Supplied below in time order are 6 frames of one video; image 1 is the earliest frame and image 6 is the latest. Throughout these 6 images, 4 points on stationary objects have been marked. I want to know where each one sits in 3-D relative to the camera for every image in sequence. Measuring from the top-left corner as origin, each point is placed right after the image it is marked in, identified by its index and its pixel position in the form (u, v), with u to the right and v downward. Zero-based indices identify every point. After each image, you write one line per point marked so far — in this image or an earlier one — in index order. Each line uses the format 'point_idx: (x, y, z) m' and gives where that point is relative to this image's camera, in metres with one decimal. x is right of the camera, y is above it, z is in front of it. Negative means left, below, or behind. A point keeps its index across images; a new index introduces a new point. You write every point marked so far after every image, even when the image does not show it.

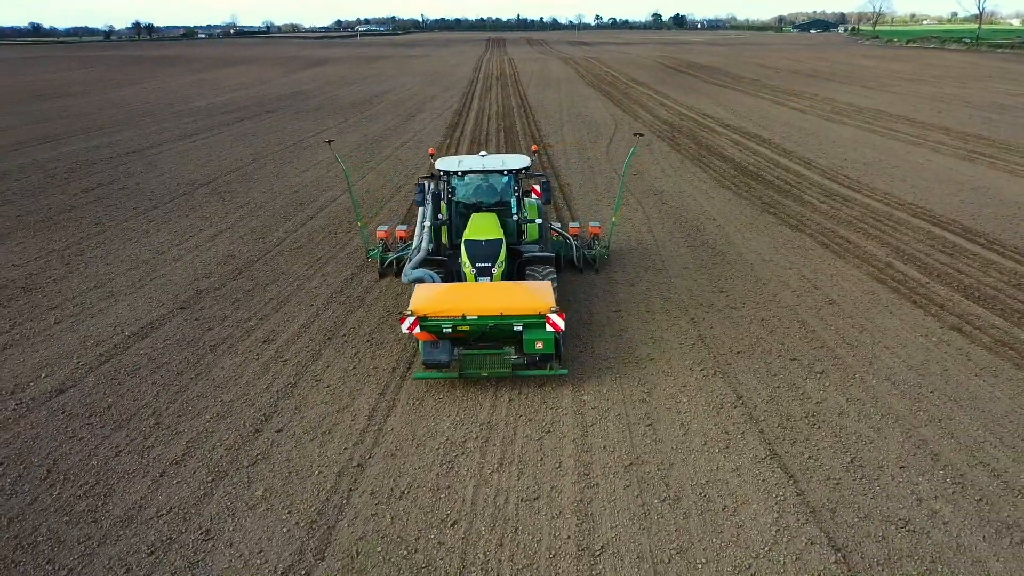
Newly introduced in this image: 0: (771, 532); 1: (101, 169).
0: (+1.7, -1.6, +5.3) m
1: (-10.0, +2.9, +19.9) m
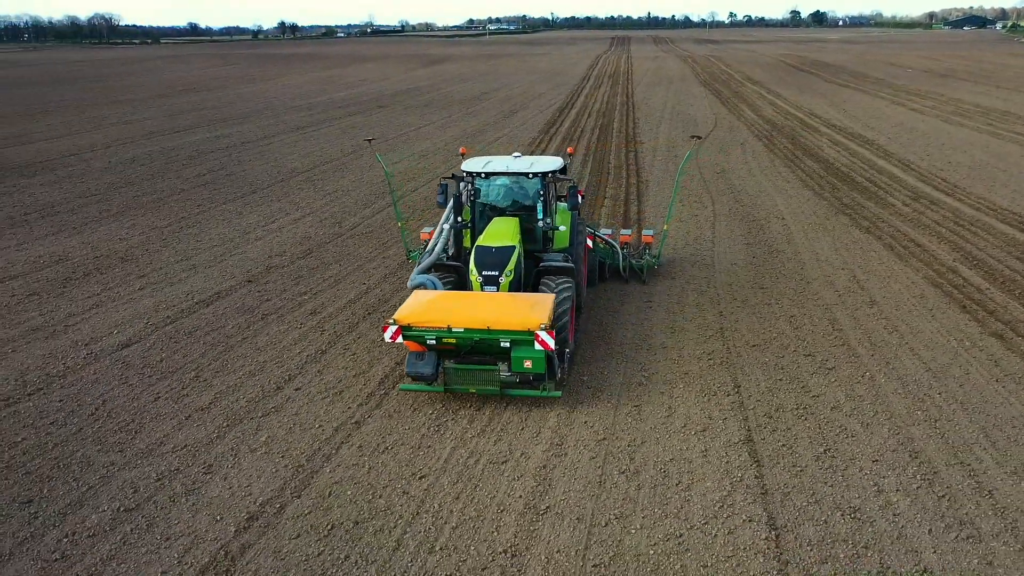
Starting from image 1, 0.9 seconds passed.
0: (+1.4, -1.5, +5.5) m
1: (-7.8, +3.5, +21.6) m
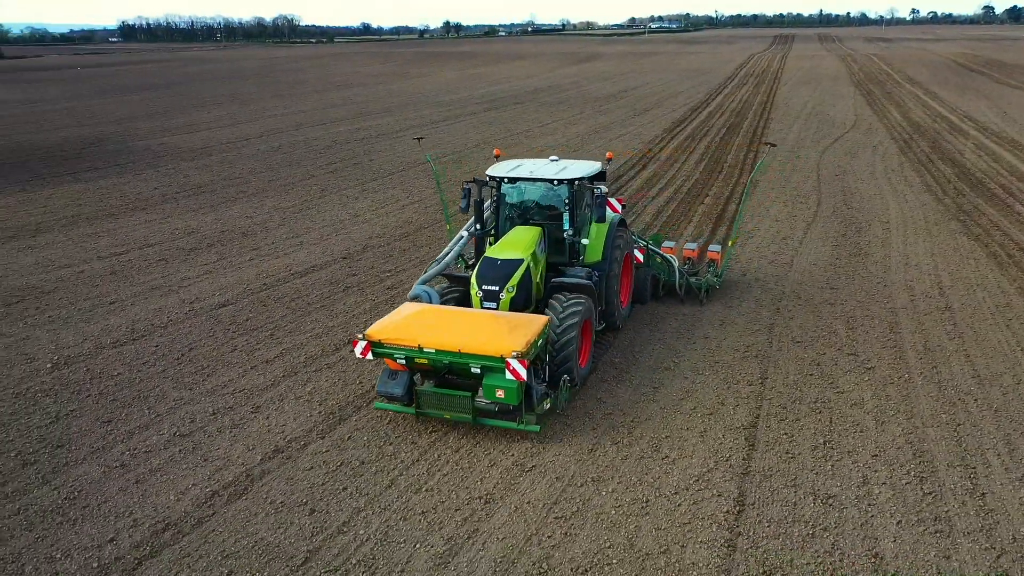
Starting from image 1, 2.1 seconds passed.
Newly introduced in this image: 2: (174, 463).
0: (+1.3, -1.4, +5.8) m
1: (-4.6, +4.0, +23.3) m
2: (-2.5, -1.3, +6.0) m
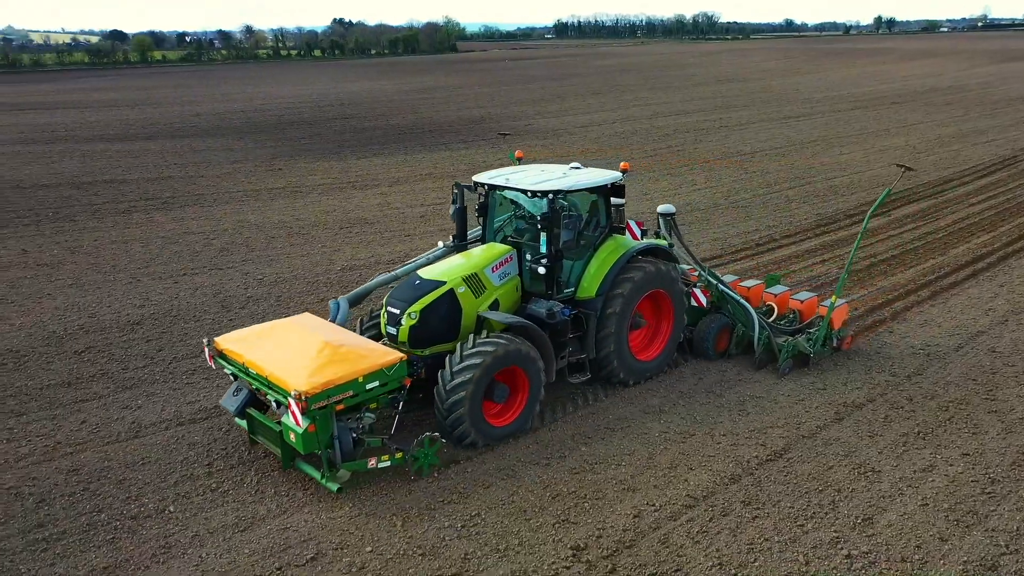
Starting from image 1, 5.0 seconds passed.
0: (+1.8, -1.1, +6.3) m
1: (+5.2, +4.5, +24.3) m
2: (-1.4, -0.5, +8.2) m
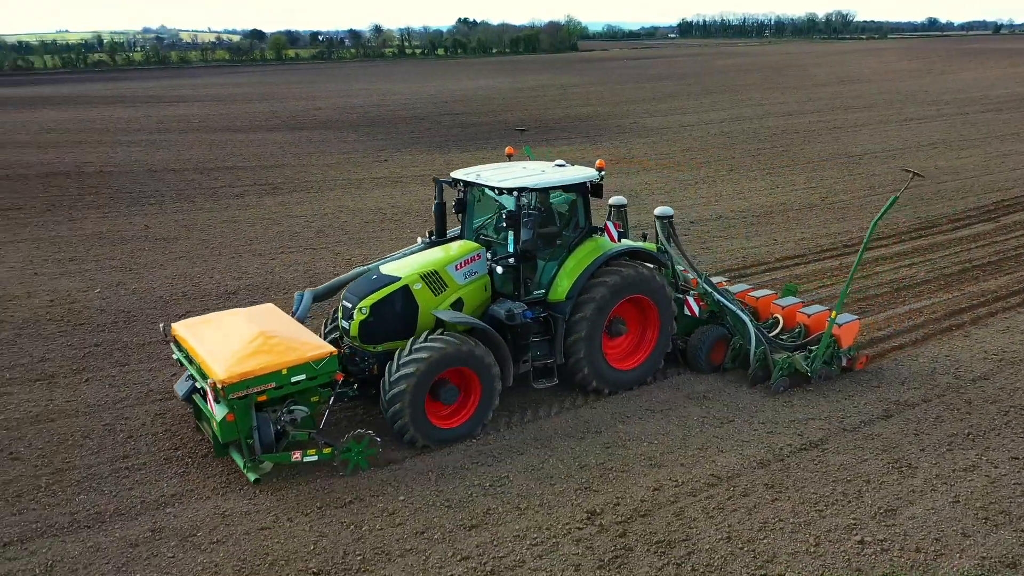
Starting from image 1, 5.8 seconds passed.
0: (+2.1, -1.0, +6.3) m
1: (+8.2, +4.4, +23.7) m
2: (-0.8, -0.3, +8.6) m
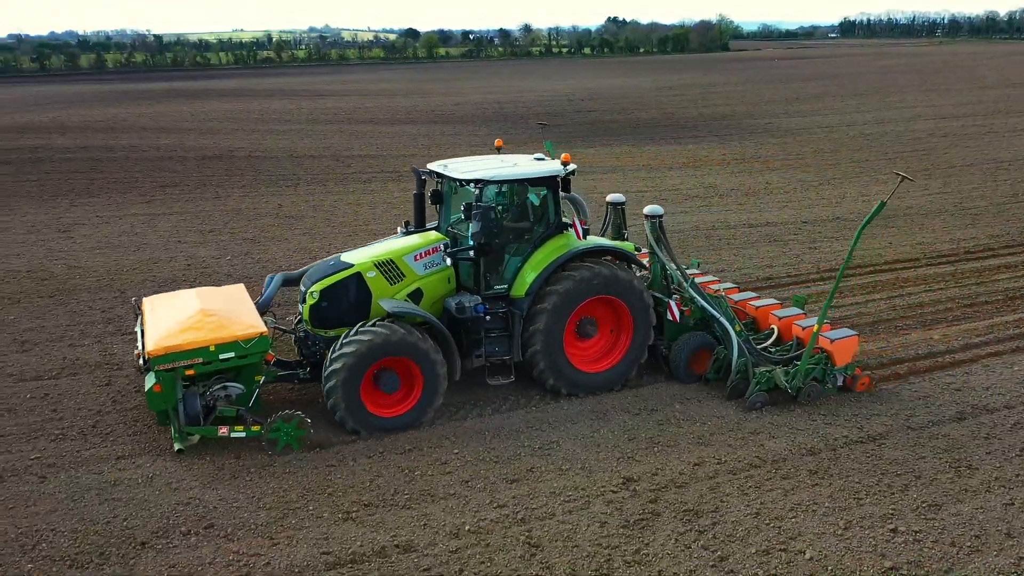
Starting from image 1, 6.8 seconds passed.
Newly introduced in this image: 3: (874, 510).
0: (+2.6, -1.0, +6.3) m
1: (+11.8, +4.1, +22.4) m
2: (+0.2, -0.1, +9.0) m
3: (+2.2, -1.4, +5.0) m
